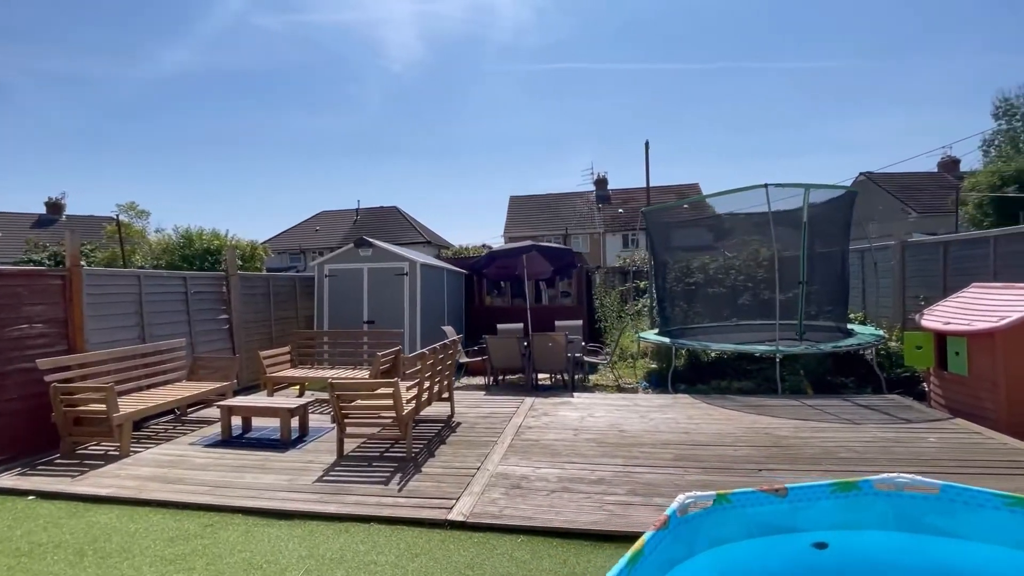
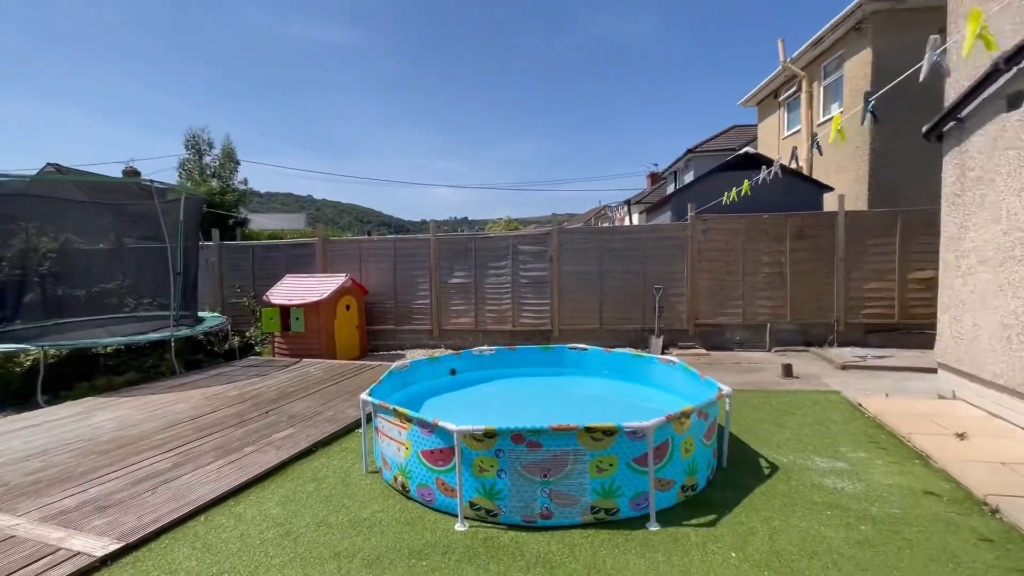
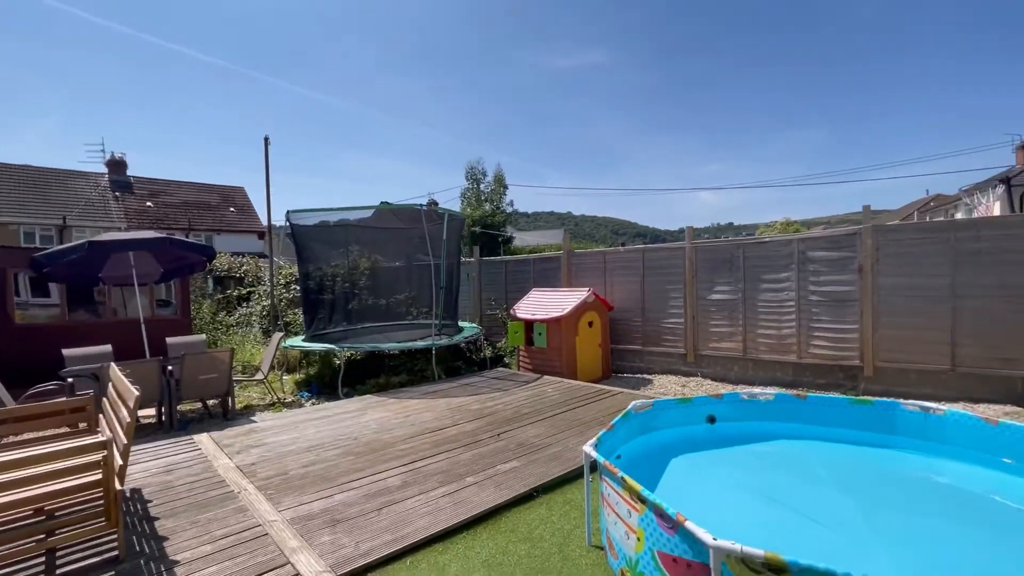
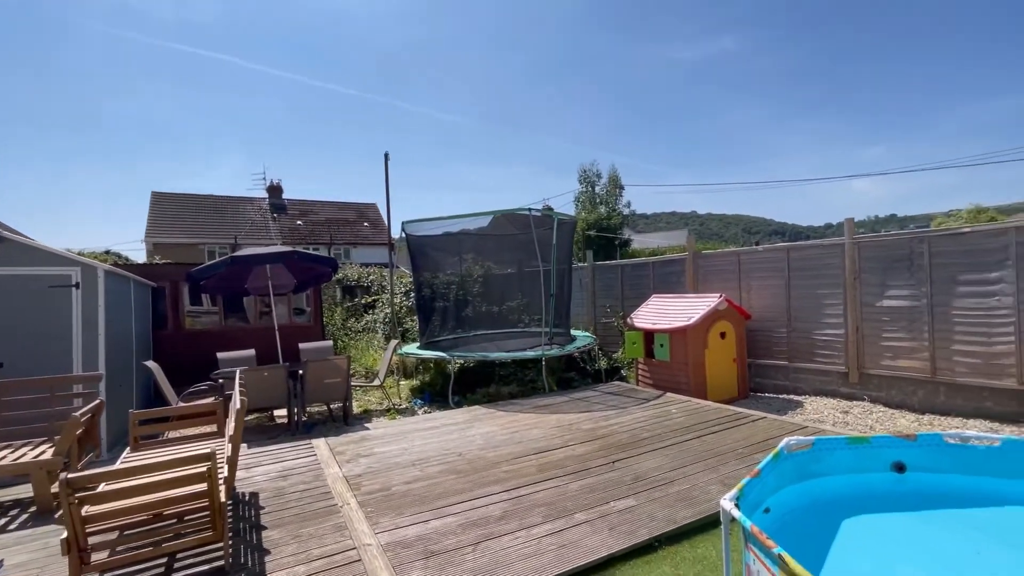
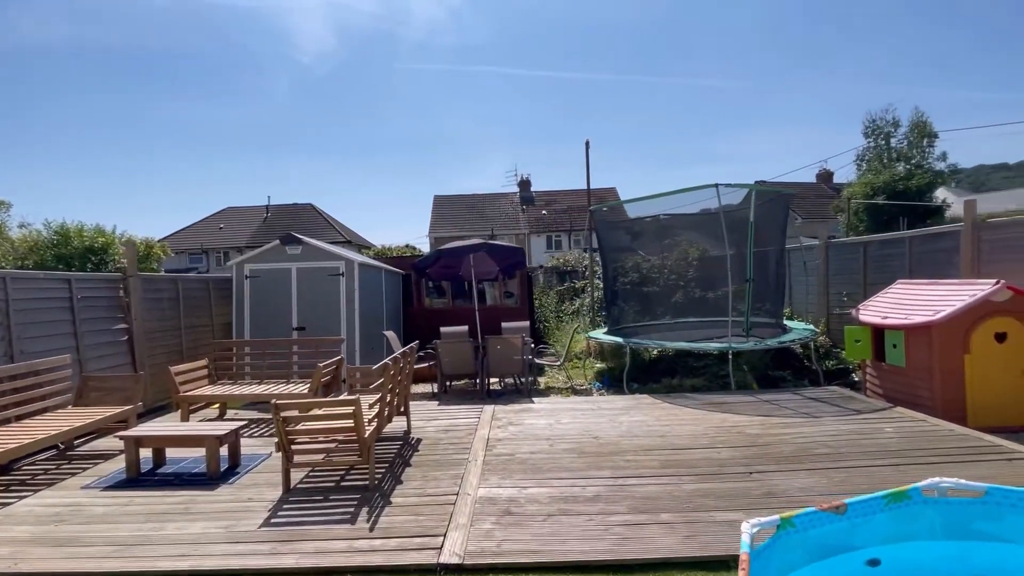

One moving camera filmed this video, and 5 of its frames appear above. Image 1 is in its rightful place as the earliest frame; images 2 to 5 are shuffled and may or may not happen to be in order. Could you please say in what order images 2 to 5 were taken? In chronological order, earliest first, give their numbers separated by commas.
5, 4, 3, 2
